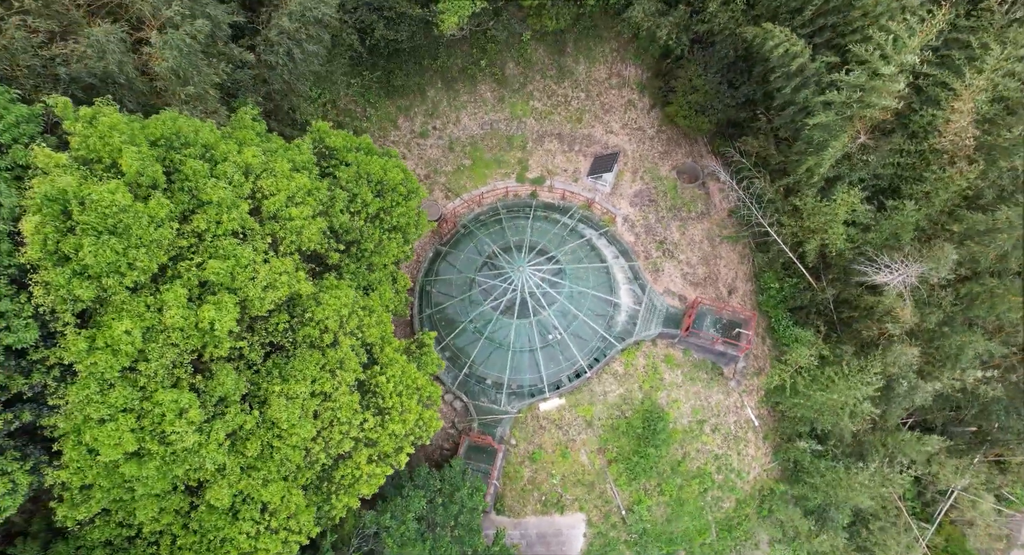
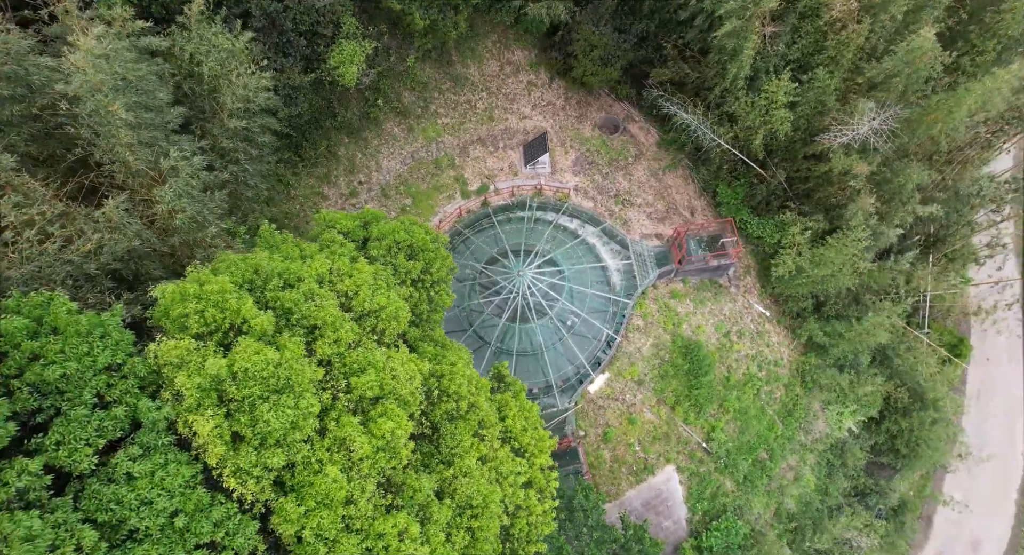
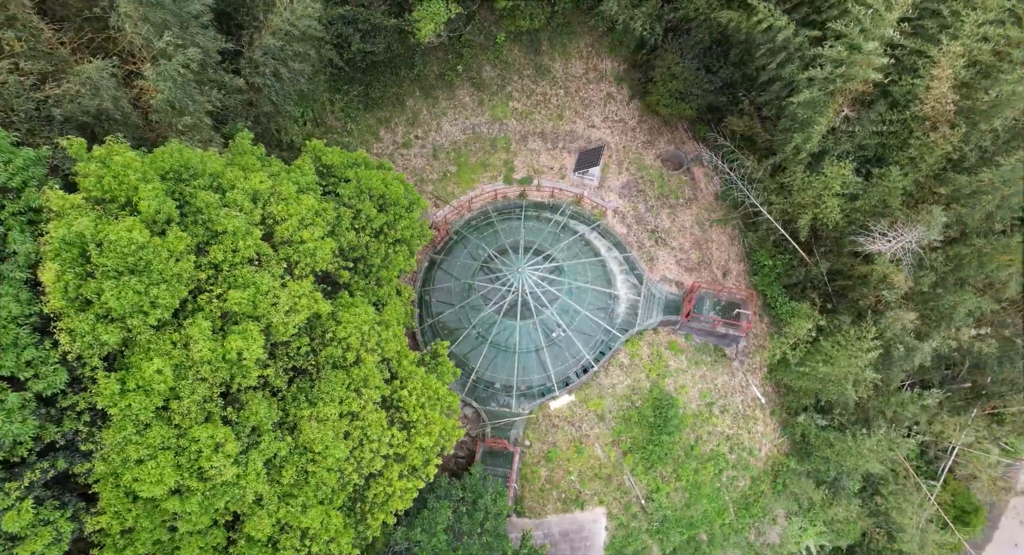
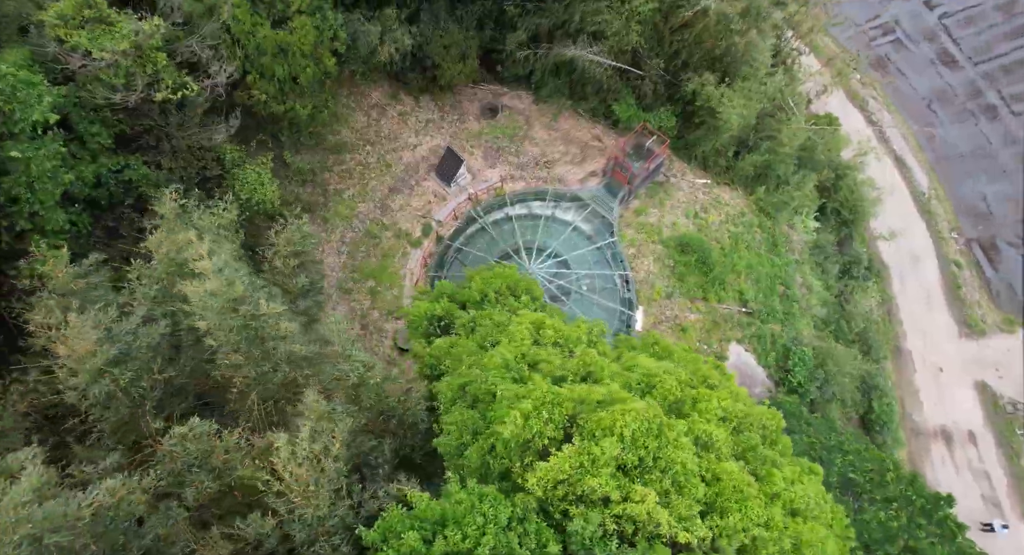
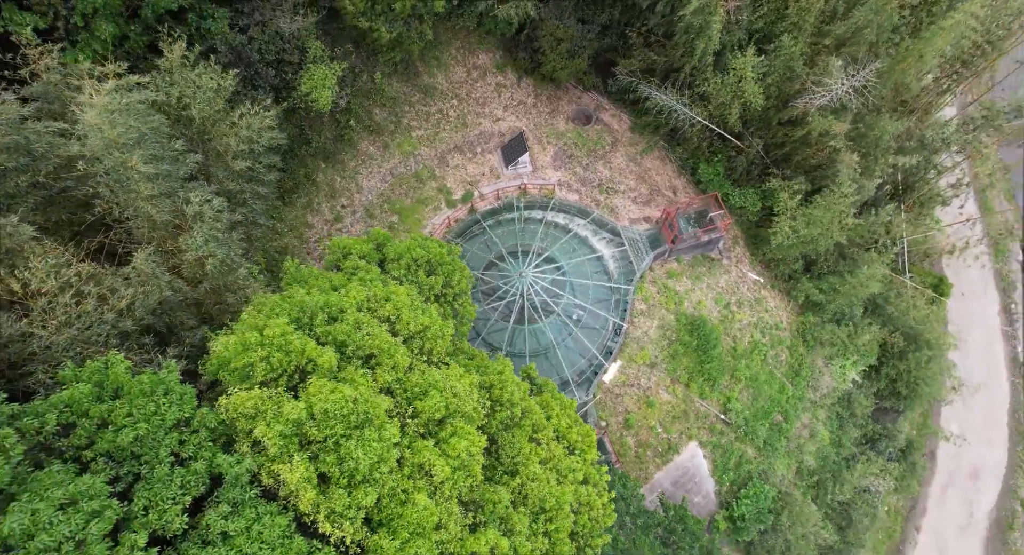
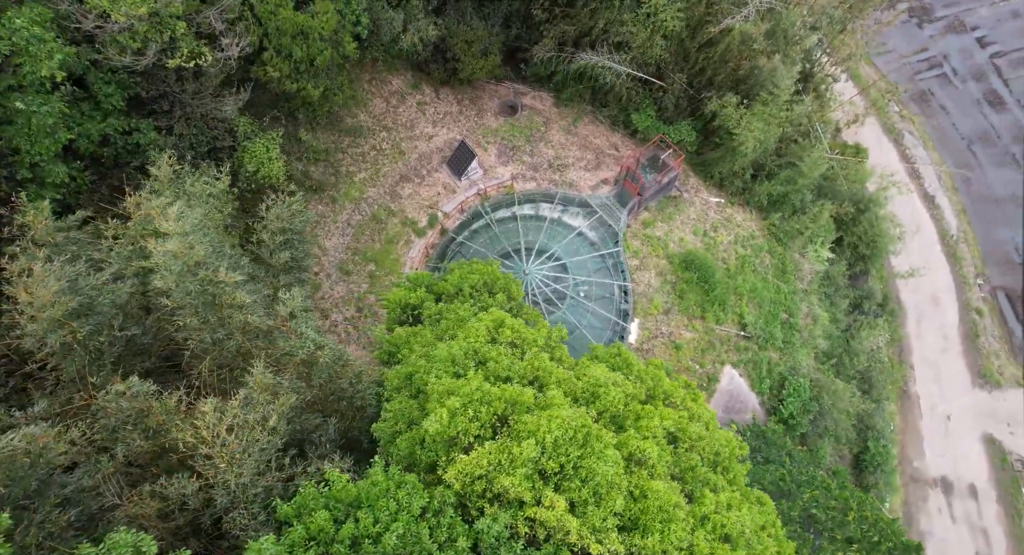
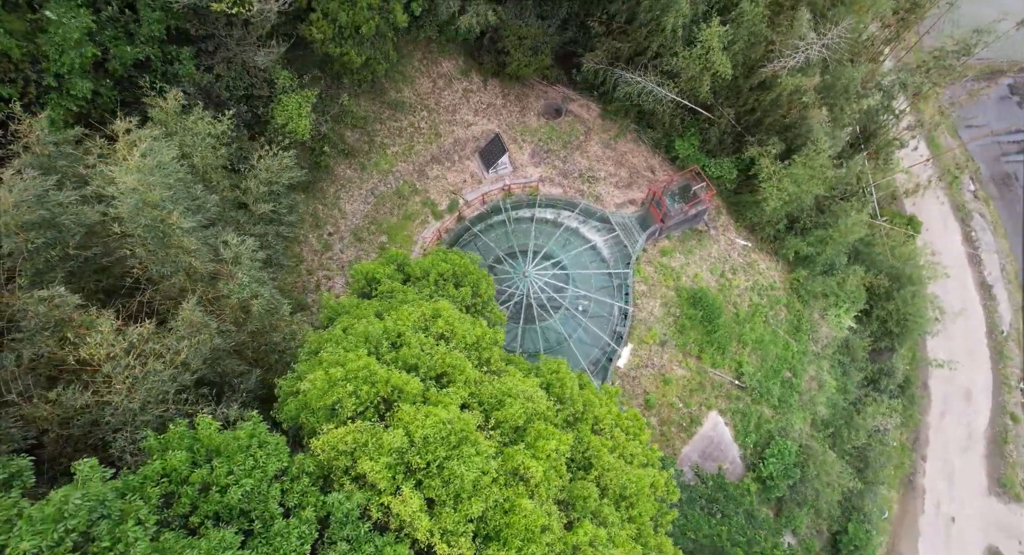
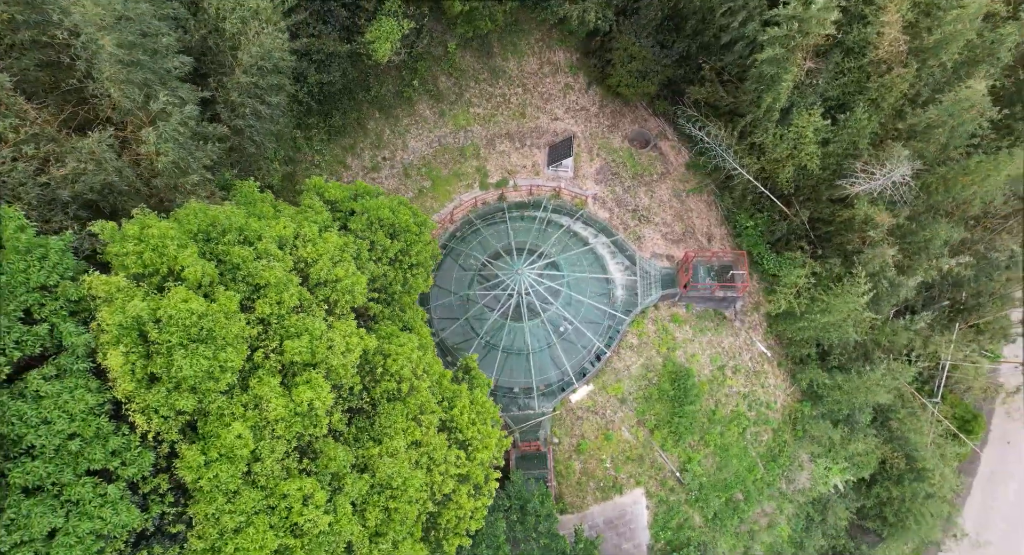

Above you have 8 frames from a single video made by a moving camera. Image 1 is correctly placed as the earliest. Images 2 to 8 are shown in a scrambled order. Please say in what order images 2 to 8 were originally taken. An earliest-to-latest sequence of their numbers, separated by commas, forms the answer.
3, 8, 2, 5, 7, 6, 4
